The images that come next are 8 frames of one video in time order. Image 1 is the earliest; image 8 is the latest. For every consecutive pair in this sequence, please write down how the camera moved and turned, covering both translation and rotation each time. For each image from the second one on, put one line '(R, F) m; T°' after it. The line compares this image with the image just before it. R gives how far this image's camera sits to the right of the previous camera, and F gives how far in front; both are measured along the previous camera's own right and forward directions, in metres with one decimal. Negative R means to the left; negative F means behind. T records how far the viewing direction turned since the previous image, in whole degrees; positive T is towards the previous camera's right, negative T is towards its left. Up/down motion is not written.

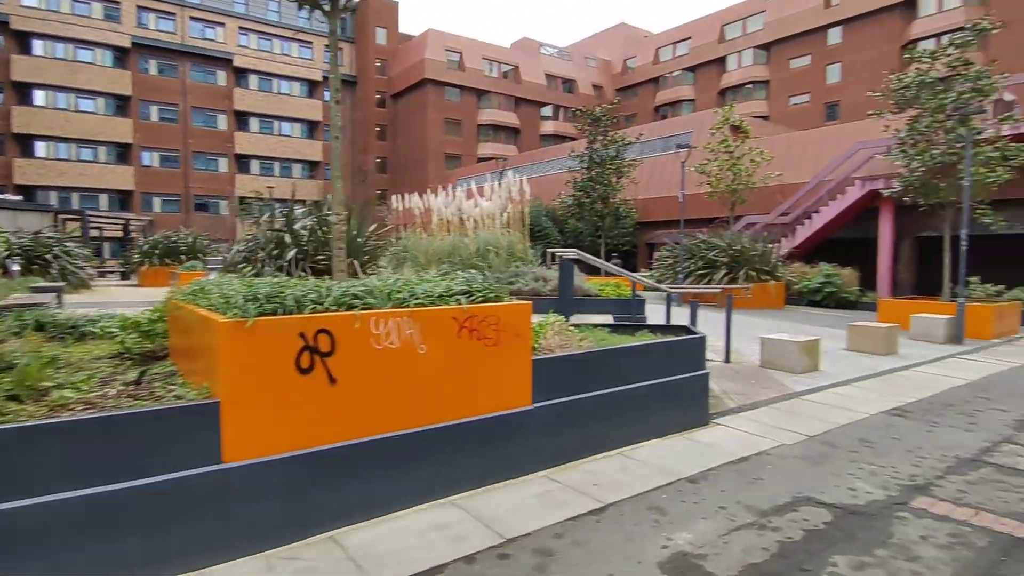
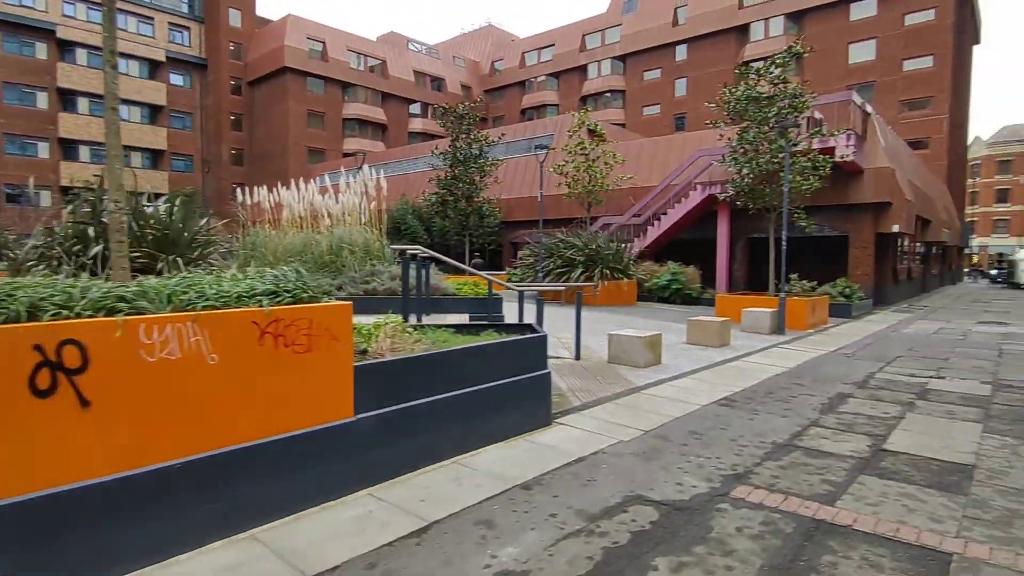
(+0.4, +0.3) m; +12°
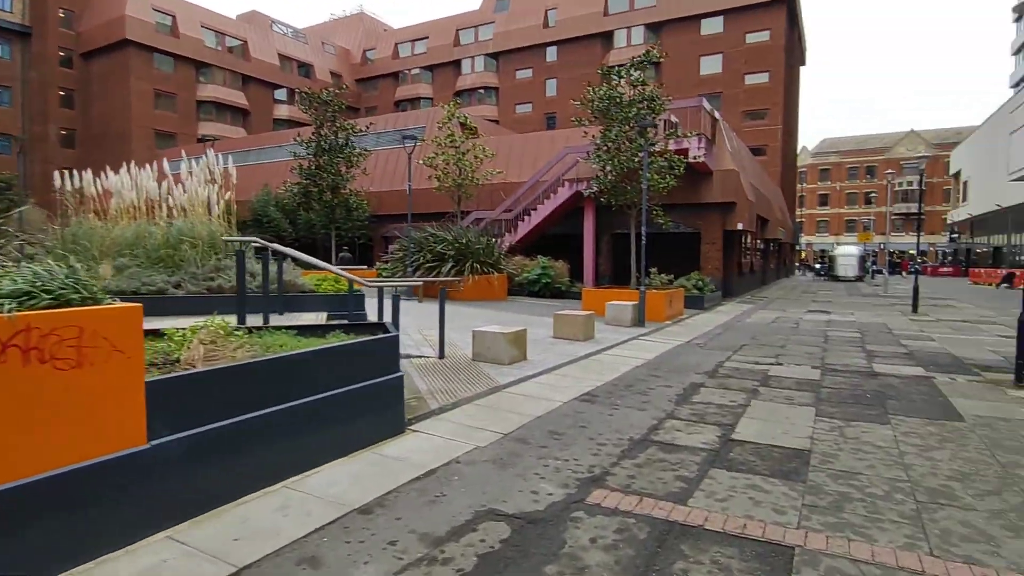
(+0.3, +0.4) m; +12°
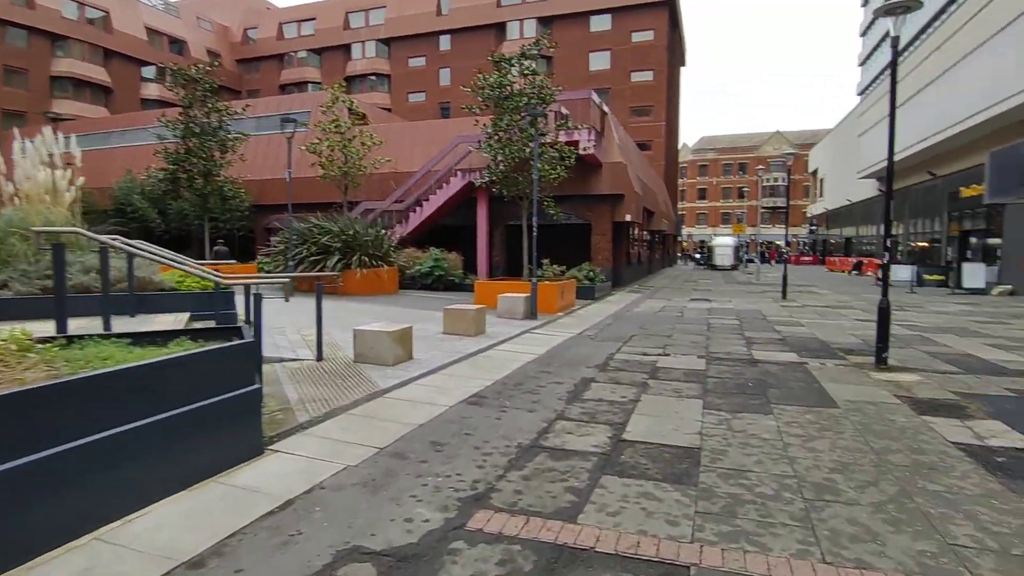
(+0.2, +0.5) m; +10°
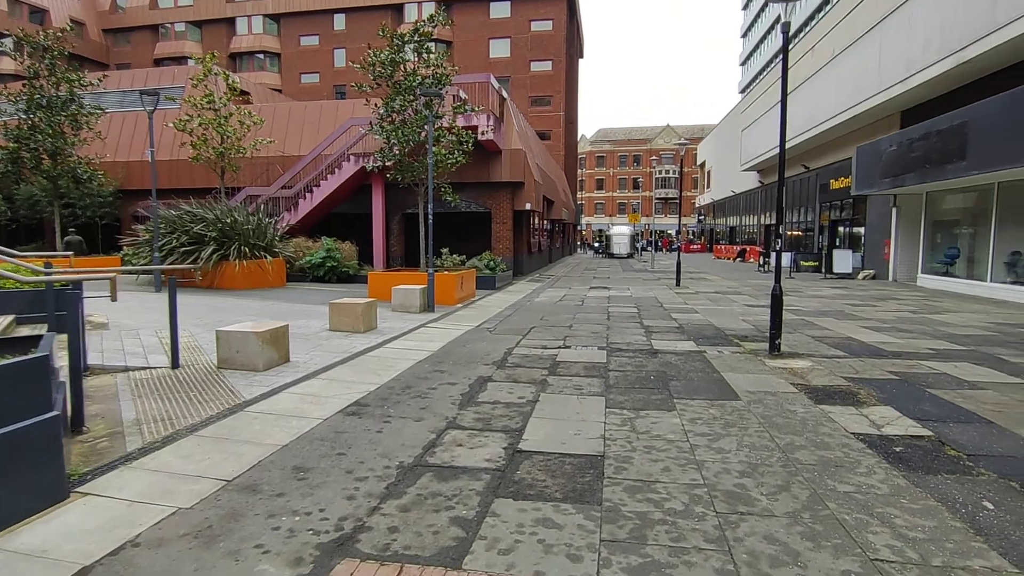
(+0.2, +0.7) m; +9°
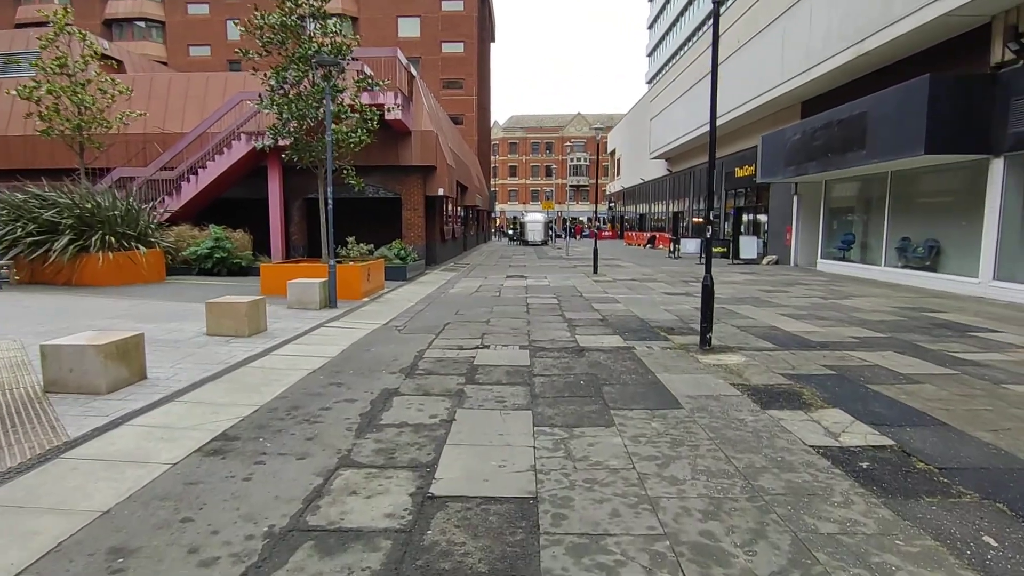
(+0.1, +1.0) m; +8°
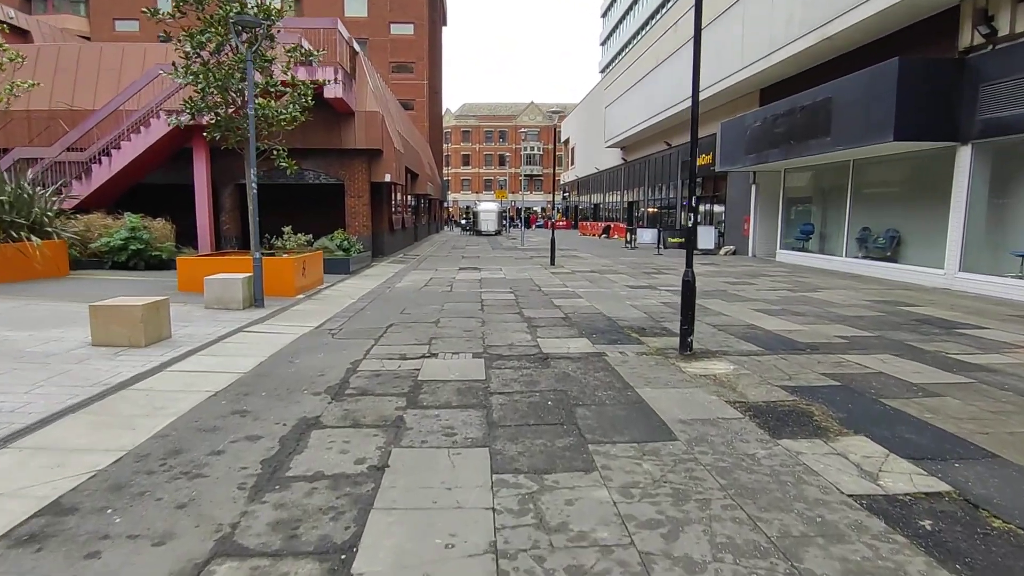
(0.0, +1.2) m; +4°
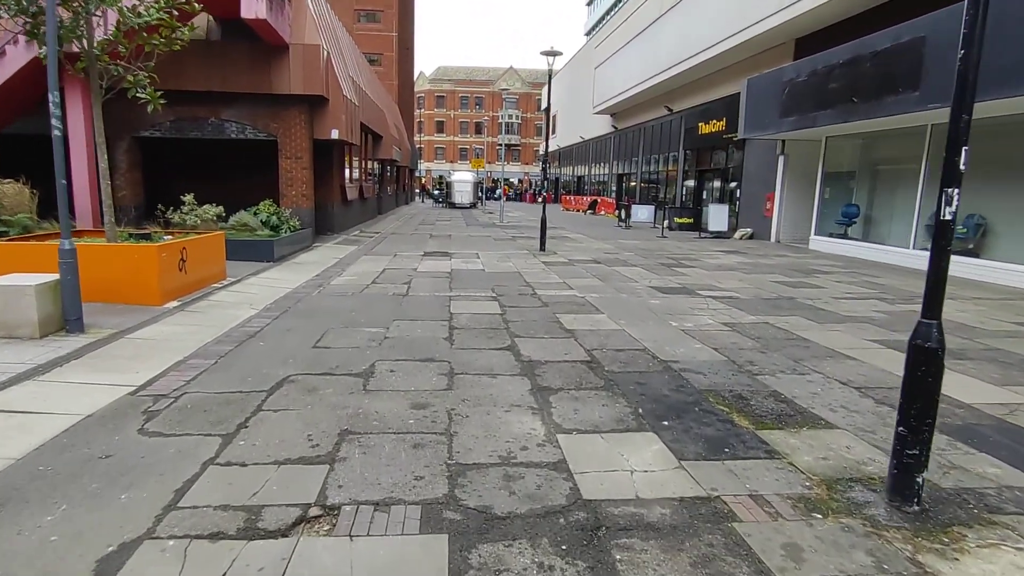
(-0.2, +4.1) m; +3°
